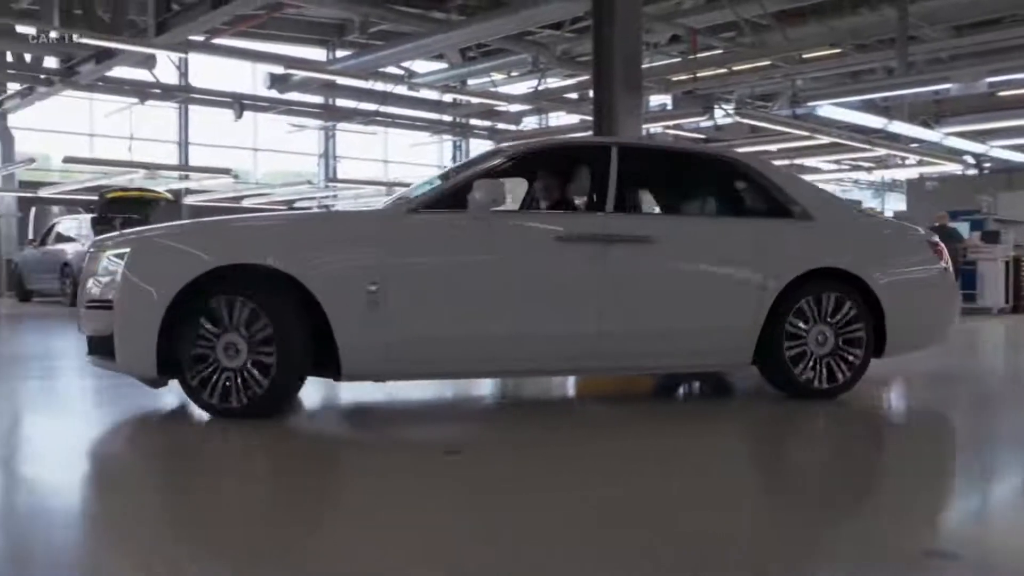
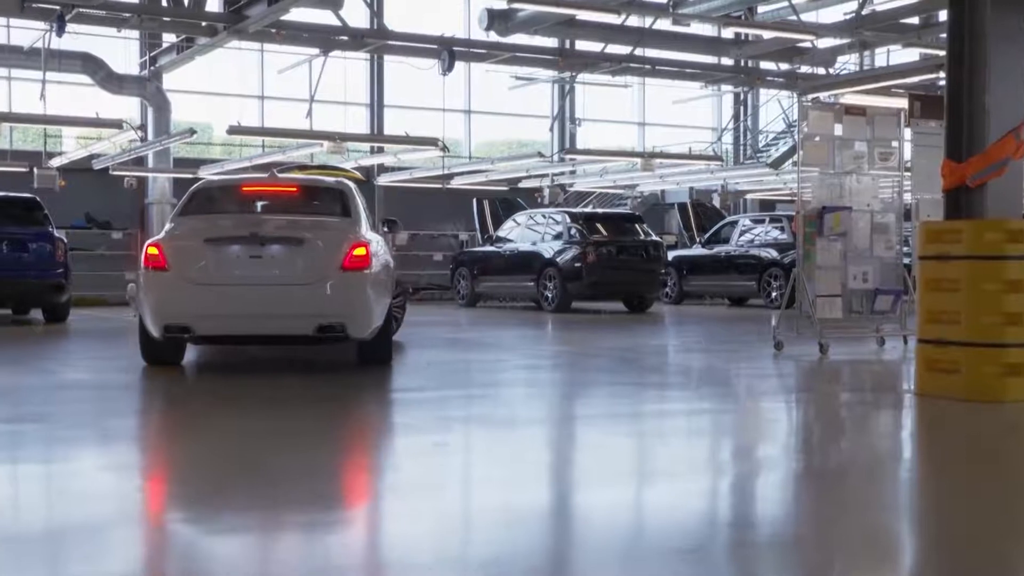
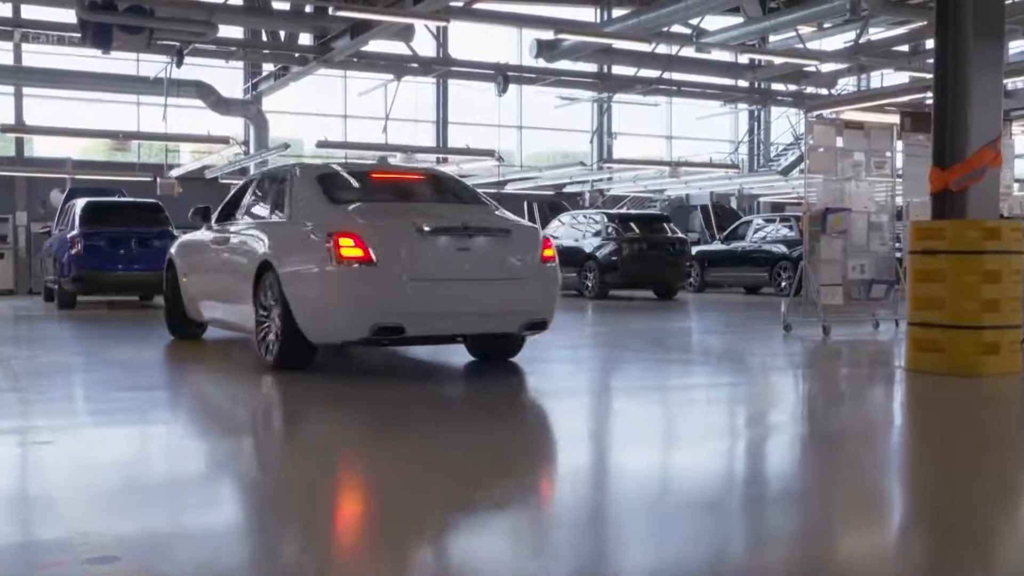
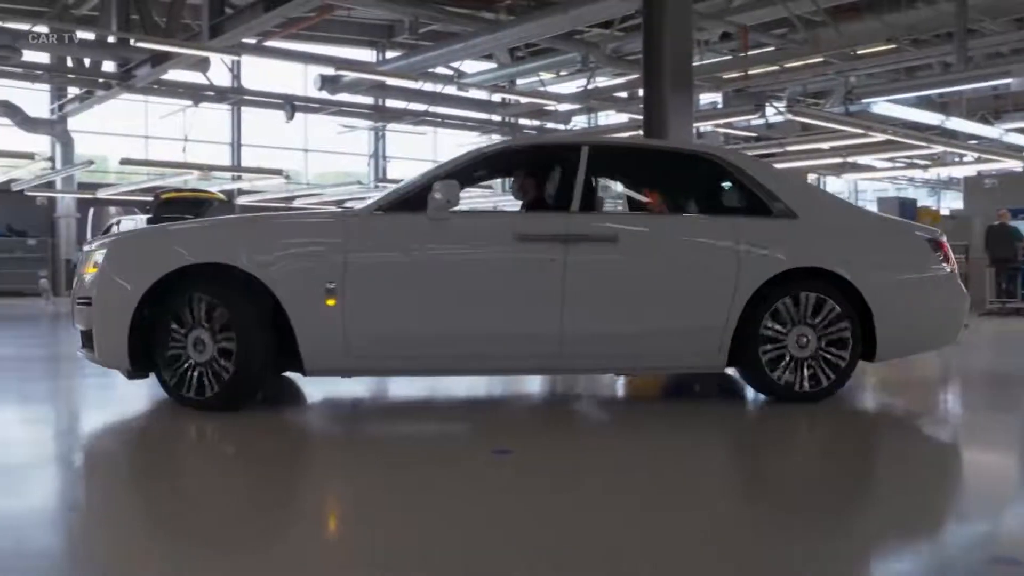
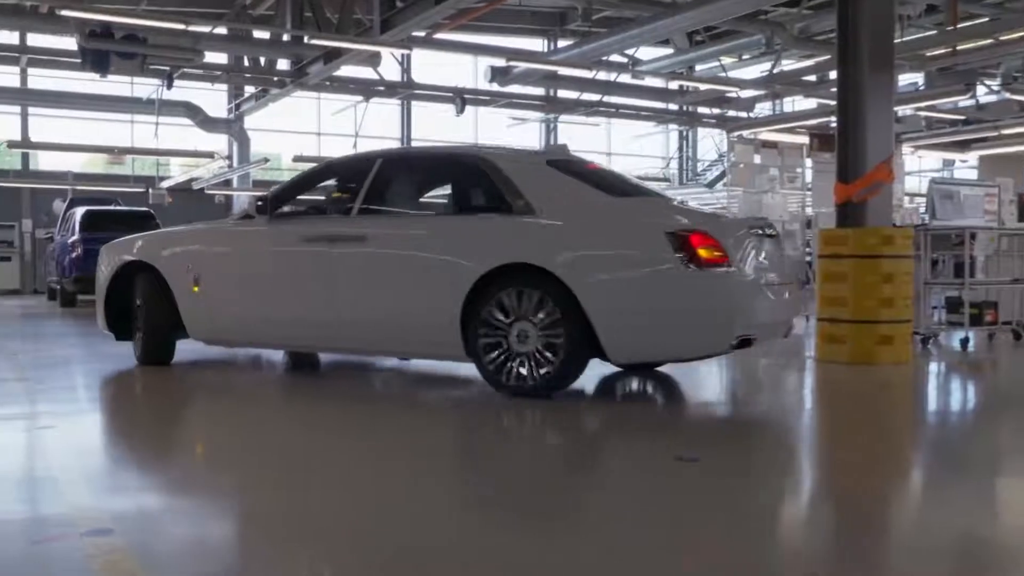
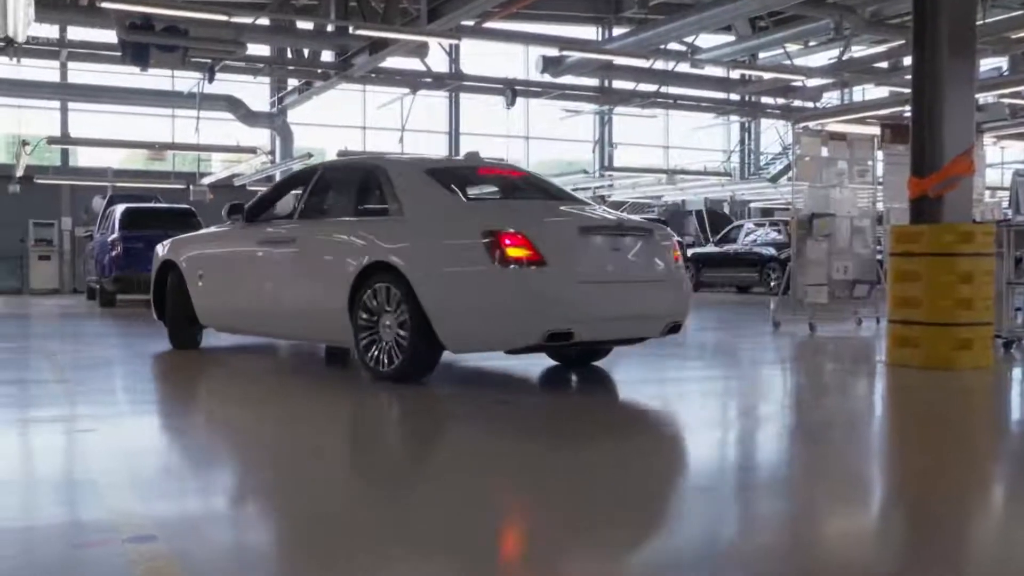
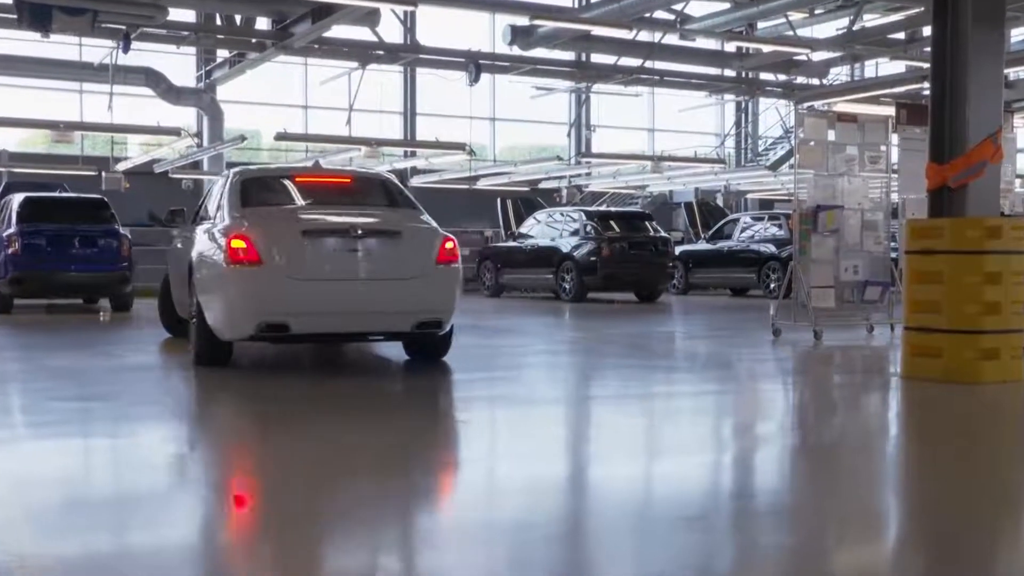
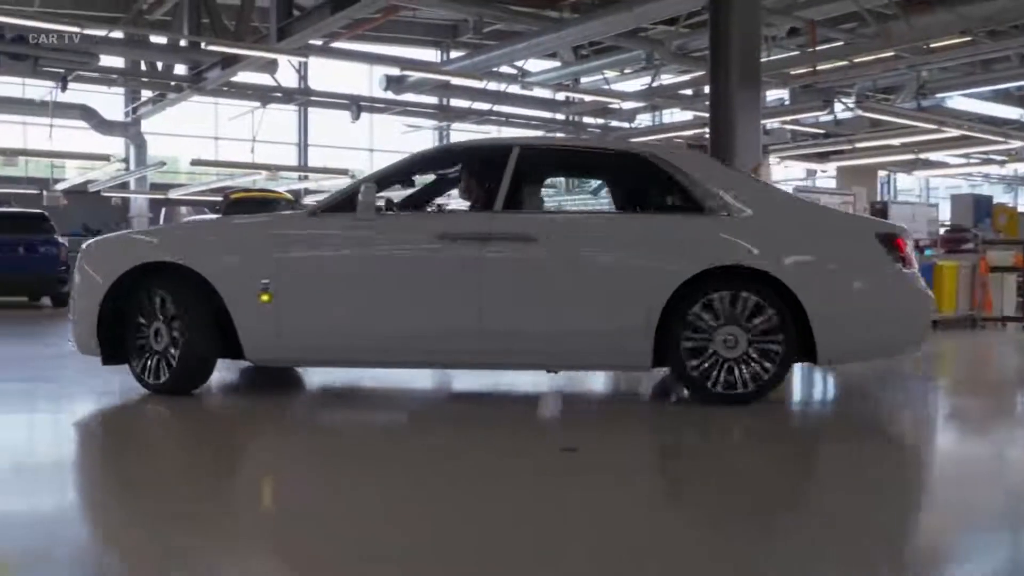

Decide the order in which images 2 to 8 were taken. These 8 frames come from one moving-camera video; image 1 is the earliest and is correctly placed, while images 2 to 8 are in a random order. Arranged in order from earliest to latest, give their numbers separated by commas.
4, 8, 5, 6, 3, 7, 2
